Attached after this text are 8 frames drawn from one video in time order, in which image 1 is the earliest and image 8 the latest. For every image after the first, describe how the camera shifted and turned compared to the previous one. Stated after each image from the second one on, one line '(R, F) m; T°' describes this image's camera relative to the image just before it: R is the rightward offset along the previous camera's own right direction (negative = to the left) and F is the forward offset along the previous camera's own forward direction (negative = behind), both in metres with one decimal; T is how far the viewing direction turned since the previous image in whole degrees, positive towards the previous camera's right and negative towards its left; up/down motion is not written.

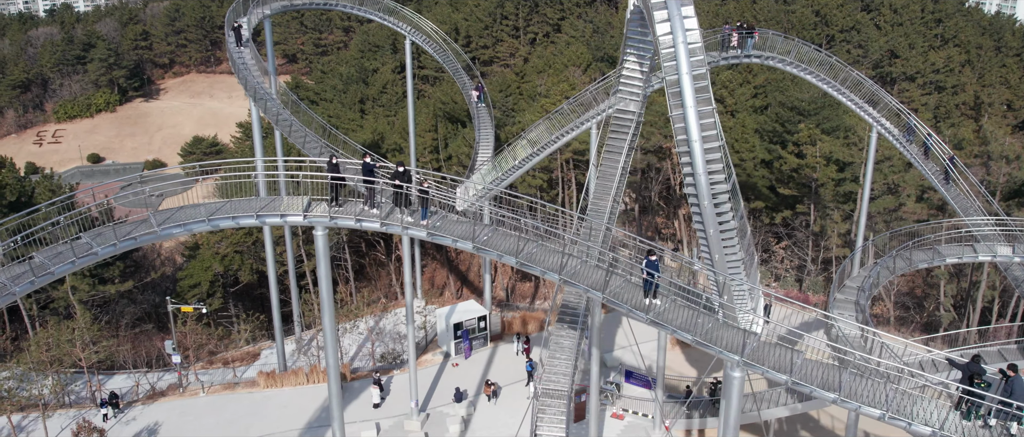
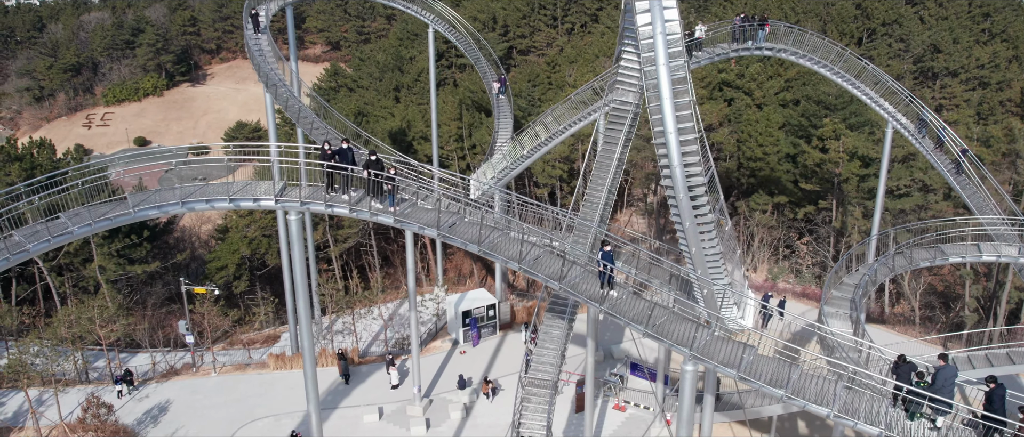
(+0.6, 0.0) m; -2°
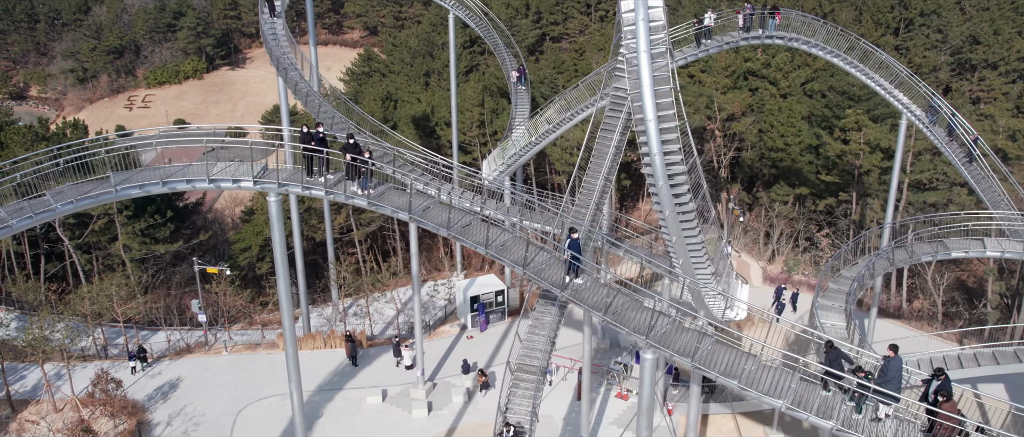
(+0.5, 0.0) m; -2°
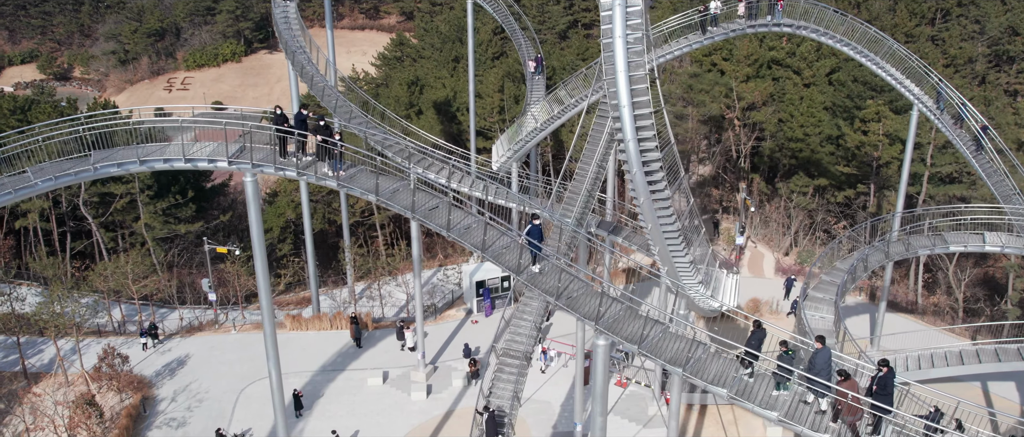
(+0.6, 0.0) m; -2°
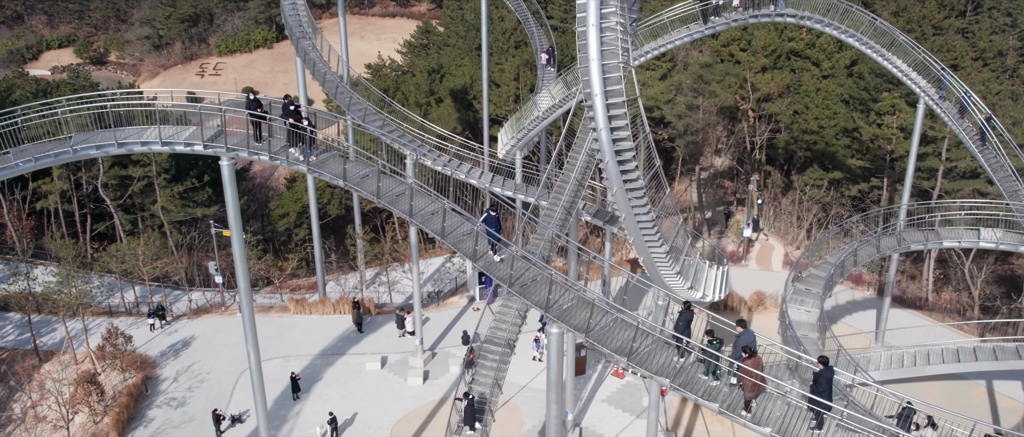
(+0.5, 0.0) m; -1°
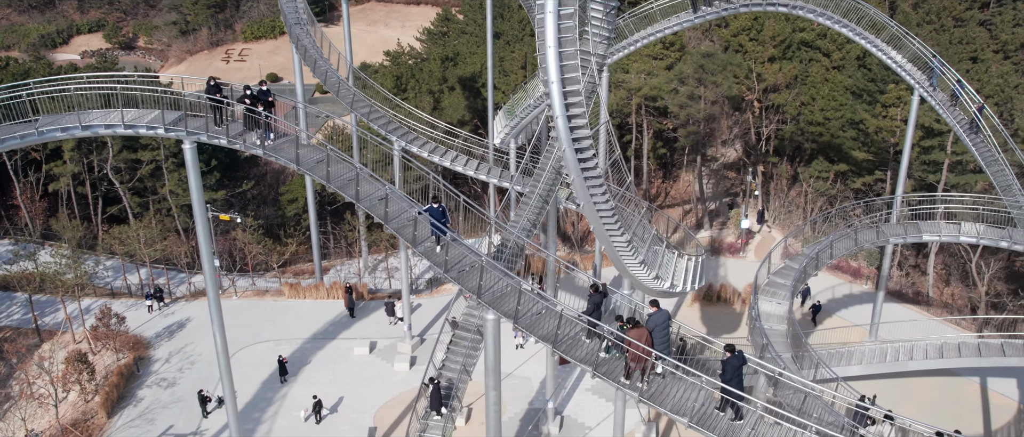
(+0.6, 0.0) m; -1°
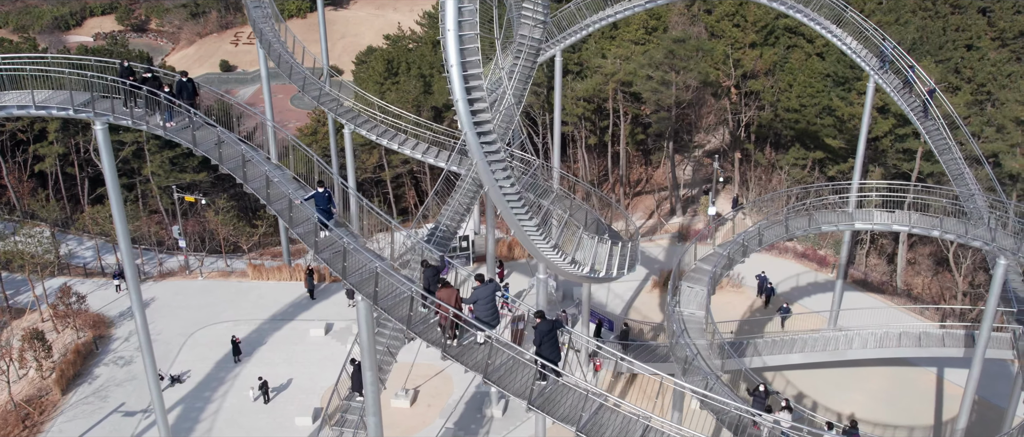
(+1.1, -0.1) m; 0°
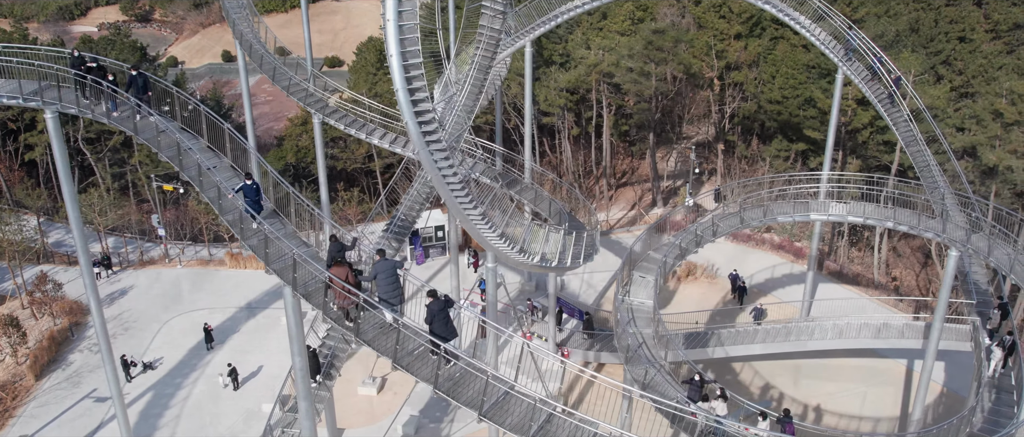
(+0.7, -0.2) m; 0°
